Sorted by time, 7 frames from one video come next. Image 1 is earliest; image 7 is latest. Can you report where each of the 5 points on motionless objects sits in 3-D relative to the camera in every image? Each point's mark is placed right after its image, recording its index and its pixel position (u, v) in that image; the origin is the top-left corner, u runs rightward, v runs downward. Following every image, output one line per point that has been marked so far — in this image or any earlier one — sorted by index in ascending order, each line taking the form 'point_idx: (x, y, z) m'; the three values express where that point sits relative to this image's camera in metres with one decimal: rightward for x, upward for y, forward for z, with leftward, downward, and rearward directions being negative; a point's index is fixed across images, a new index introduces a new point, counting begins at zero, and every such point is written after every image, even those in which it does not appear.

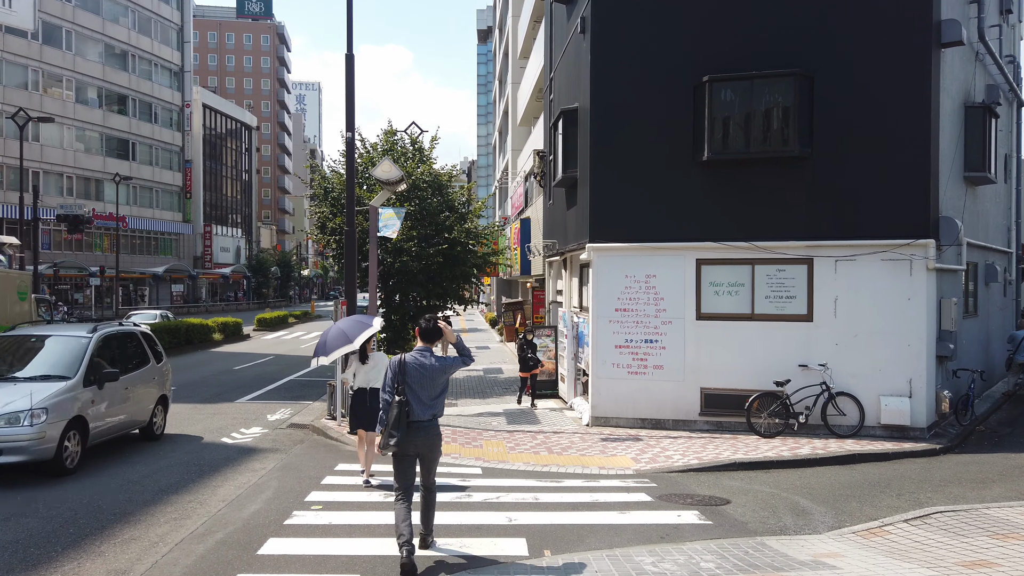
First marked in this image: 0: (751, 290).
0: (+3.6, 0.0, +11.2) m
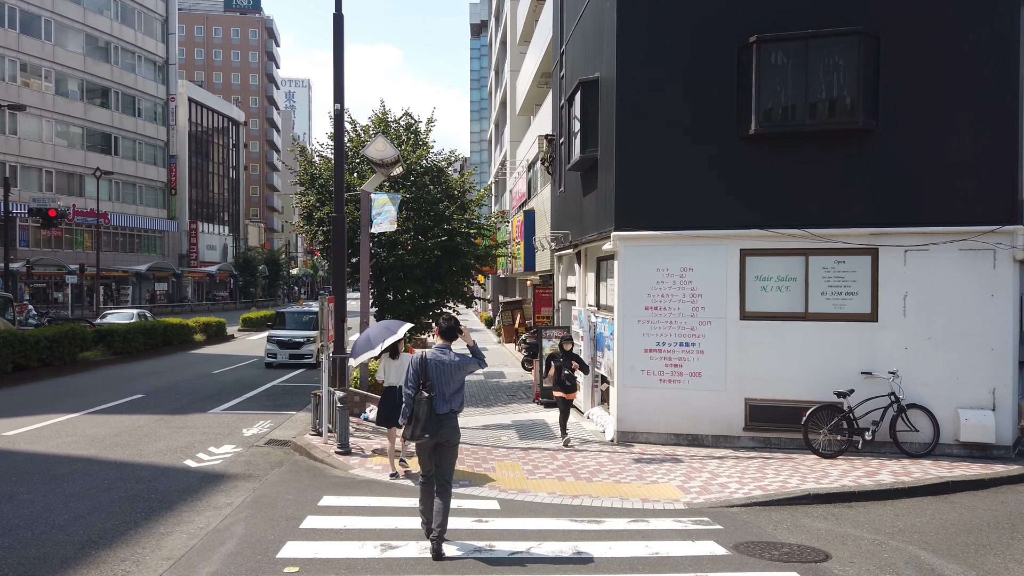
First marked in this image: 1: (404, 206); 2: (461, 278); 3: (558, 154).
0: (+3.8, 0.0, +9.7) m
1: (-2.3, +1.8, +16.0) m
2: (-1.1, +0.2, +16.5) m
3: (+1.0, +2.8, +15.3) m
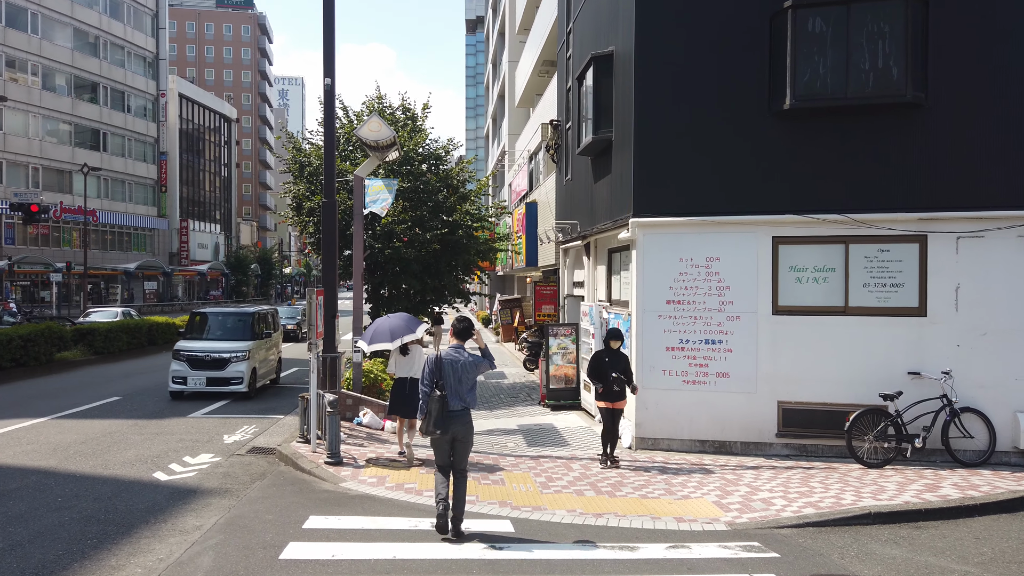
0: (+3.9, +0.1, +8.7) m
1: (-2.3, +1.9, +15.0) m
2: (-1.1, +0.3, +15.6) m
3: (+1.0, +2.9, +14.3) m
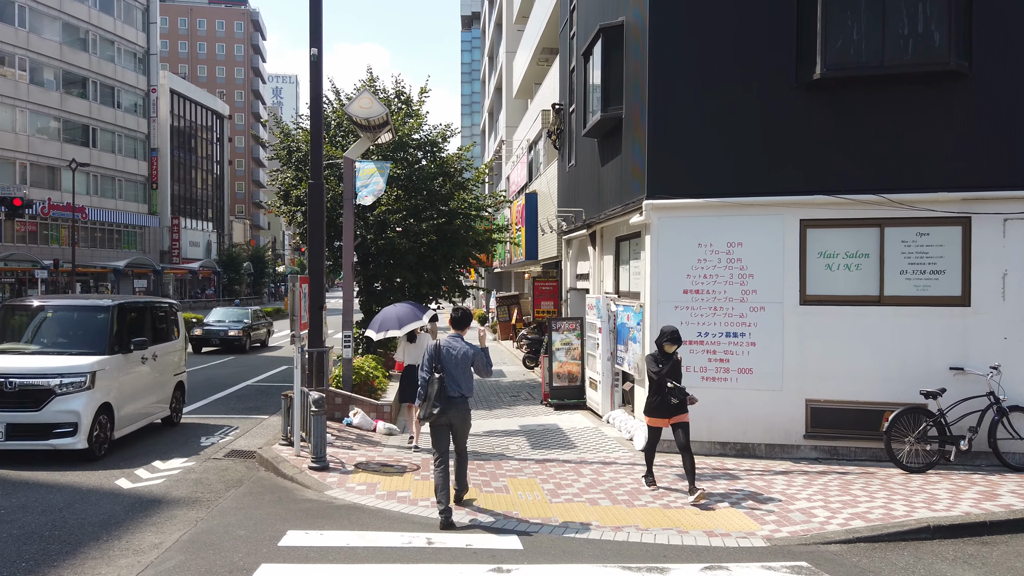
0: (+4.0, +0.3, +8.0) m
1: (-2.3, +2.0, +14.2) m
2: (-1.1, +0.5, +14.8) m
3: (+1.0, +3.0, +13.6) m
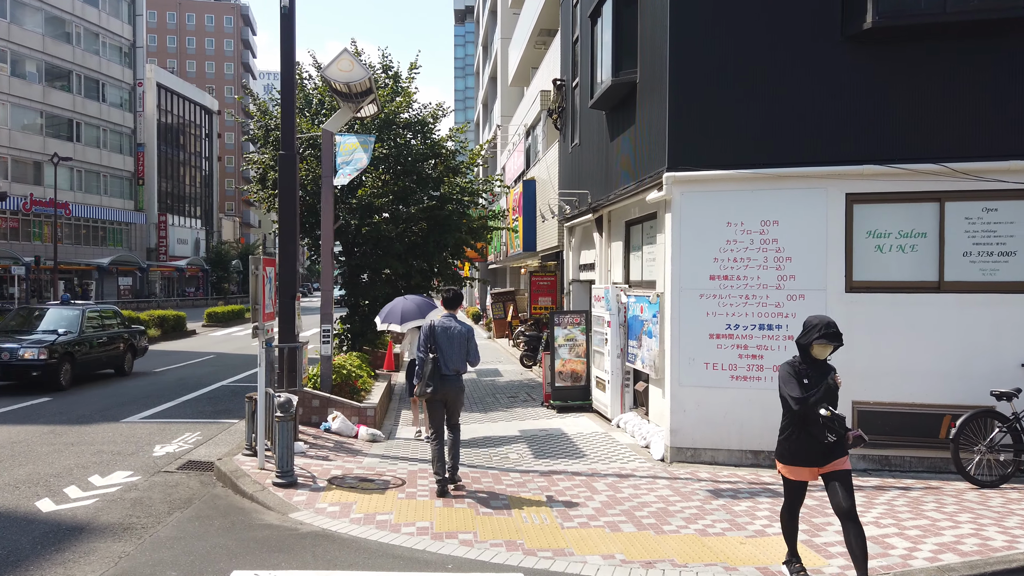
0: (+4.0, +0.4, +6.9) m
1: (-2.3, +2.2, +13.0) m
2: (-1.1, +0.6, +13.6) m
3: (+1.0, +3.1, +12.4) m
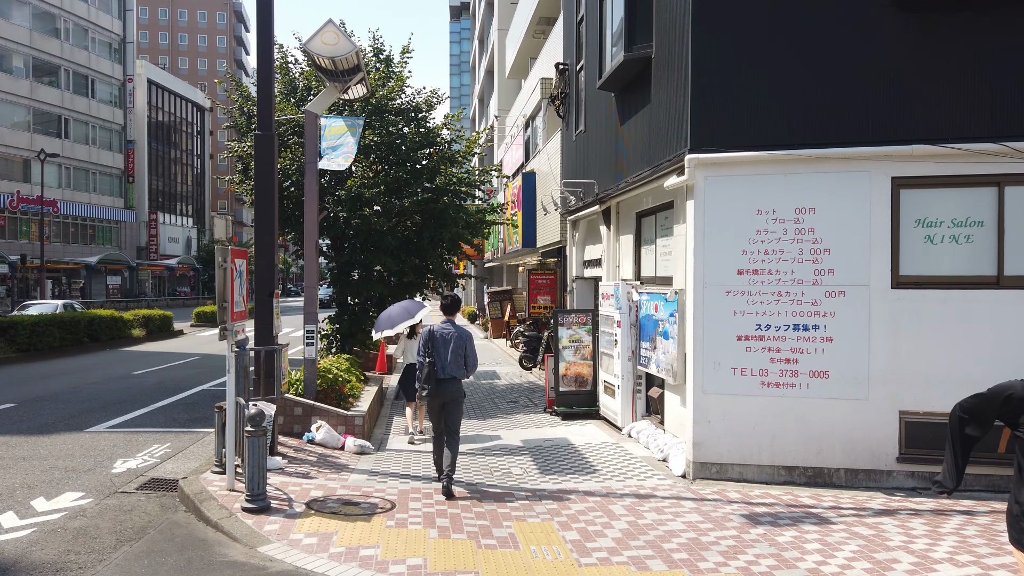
0: (+4.0, +0.5, +6.1) m
1: (-2.3, +2.2, +12.2) m
2: (-1.1, +0.7, +12.8) m
3: (+1.0, +3.2, +11.6) m
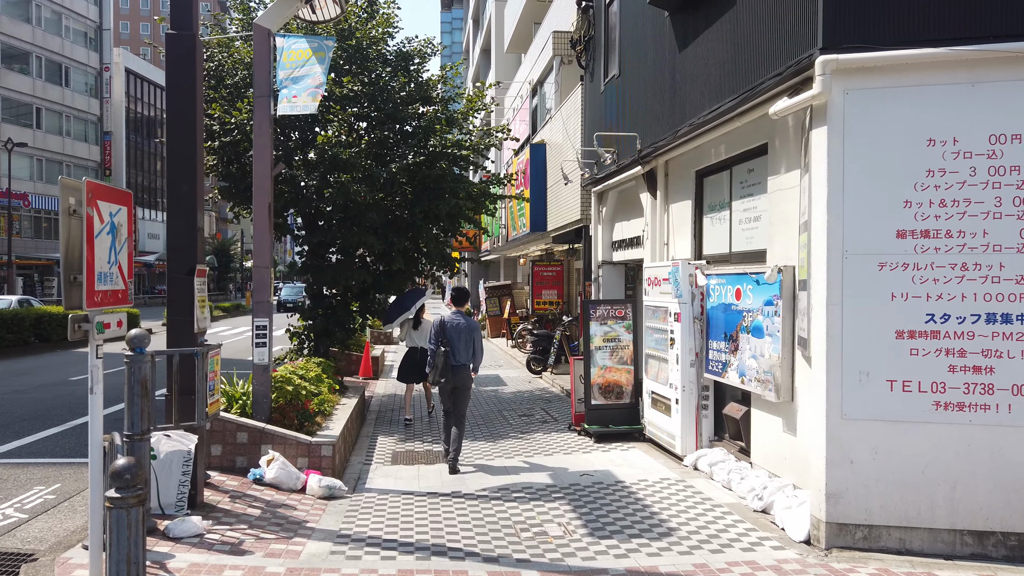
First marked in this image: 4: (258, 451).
0: (+4.3, +0.6, +3.9) m
1: (-2.1, +2.4, +9.9) m
2: (-1.0, +0.8, +10.5) m
3: (+1.2, +3.4, +9.4) m
4: (-2.0, -1.3, +6.0) m
